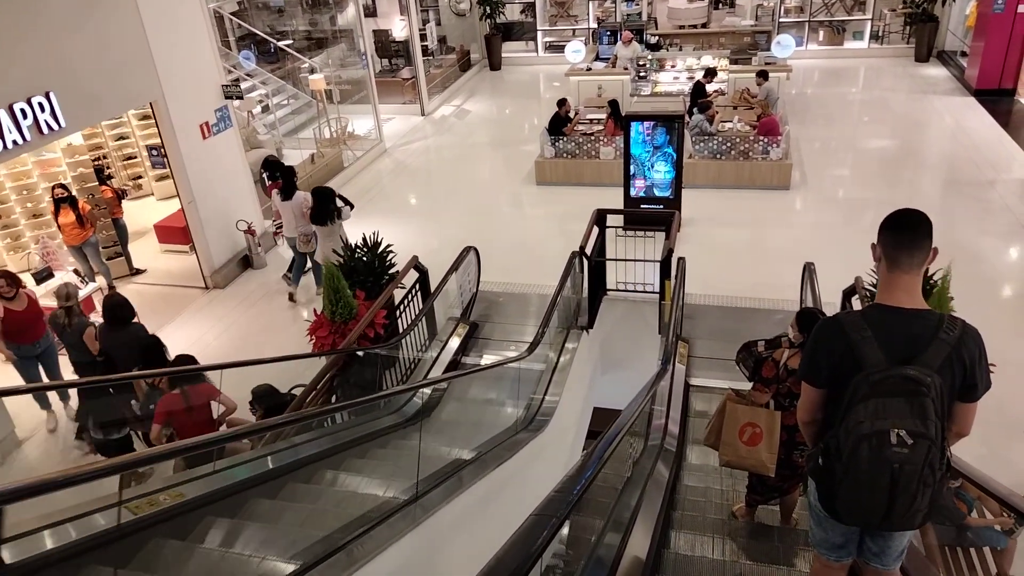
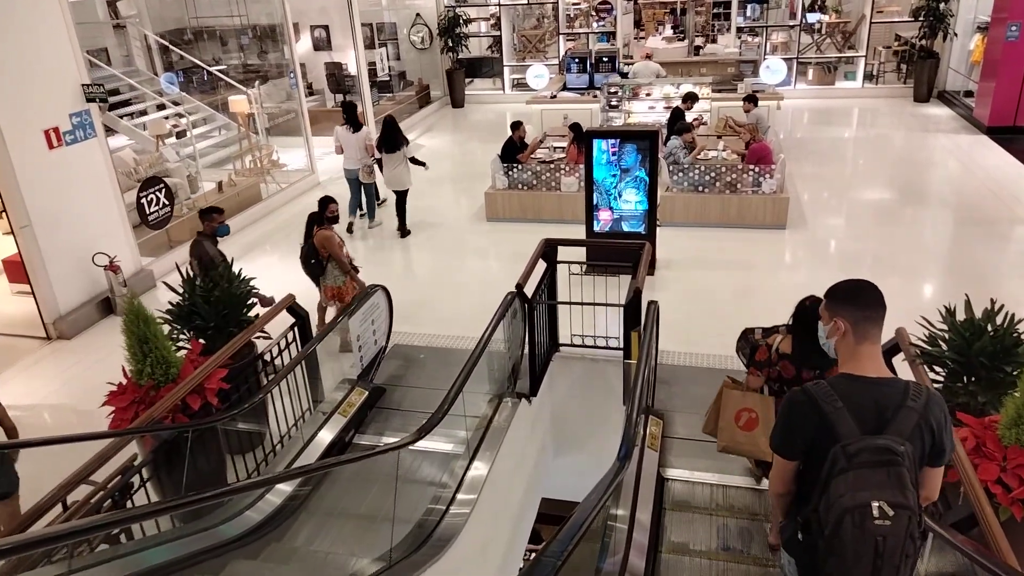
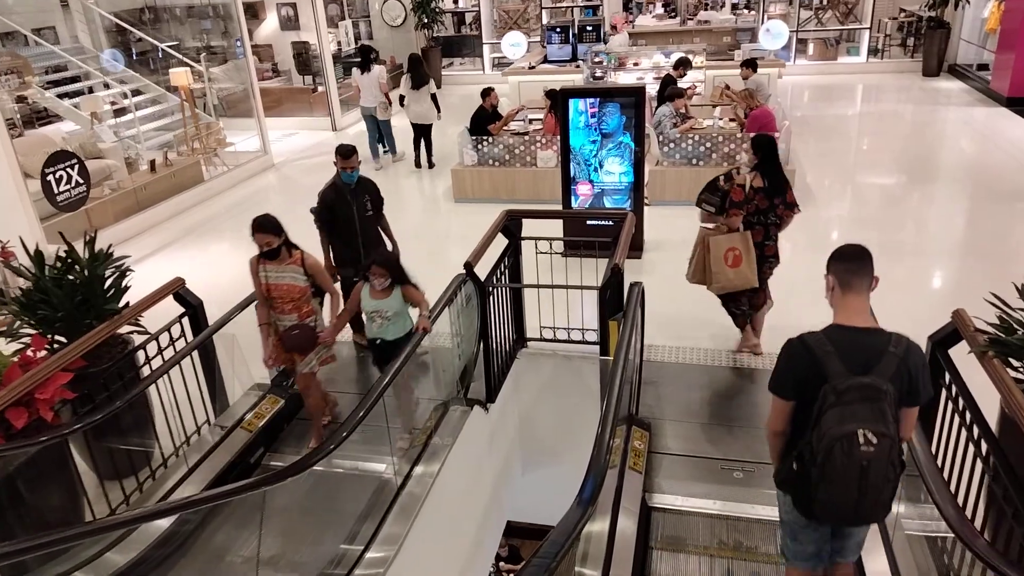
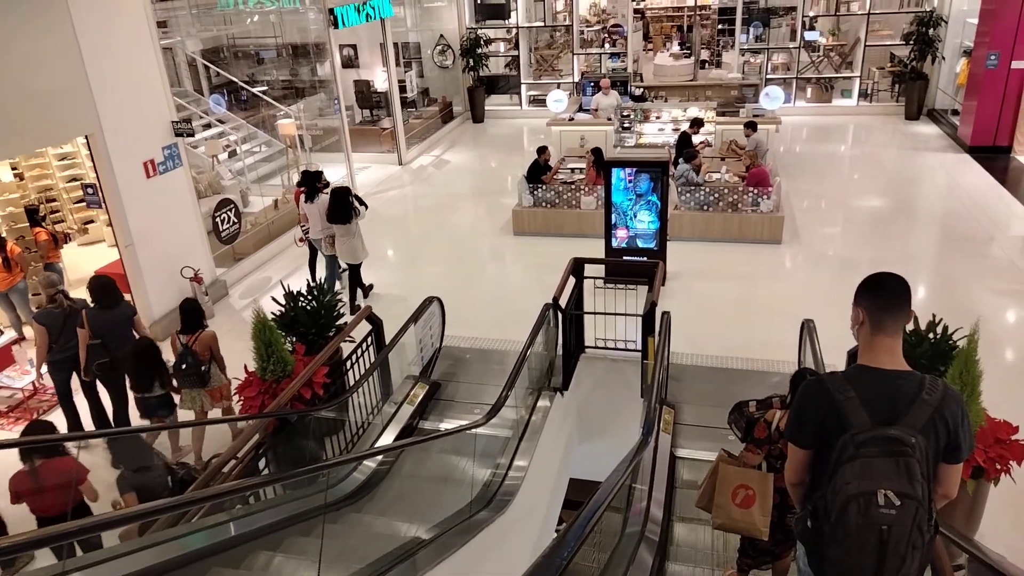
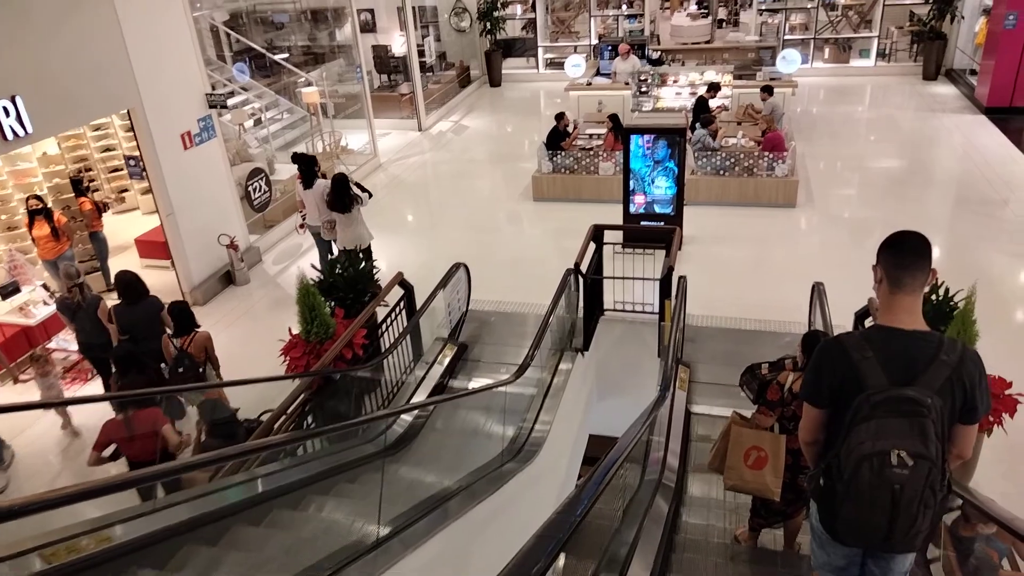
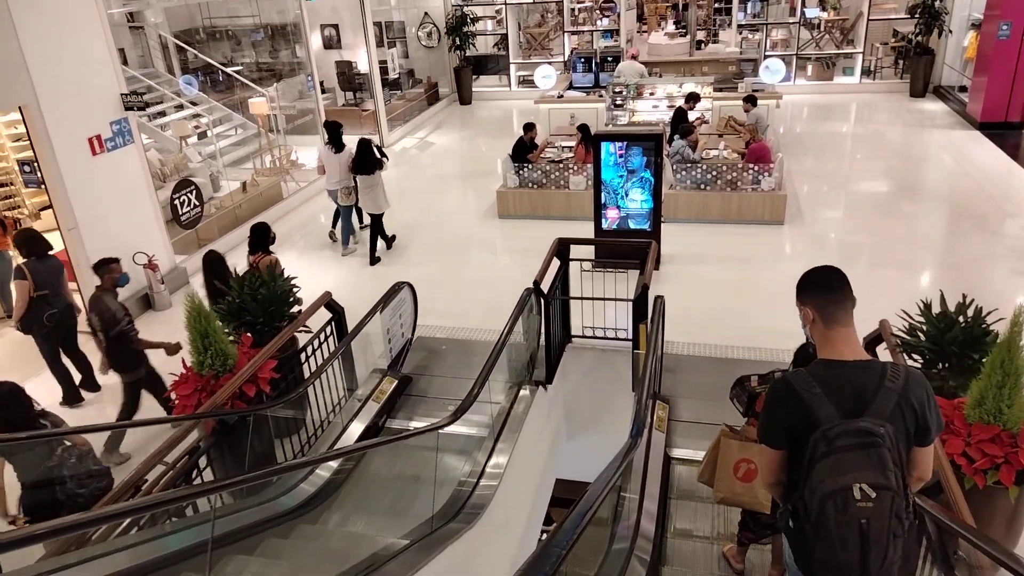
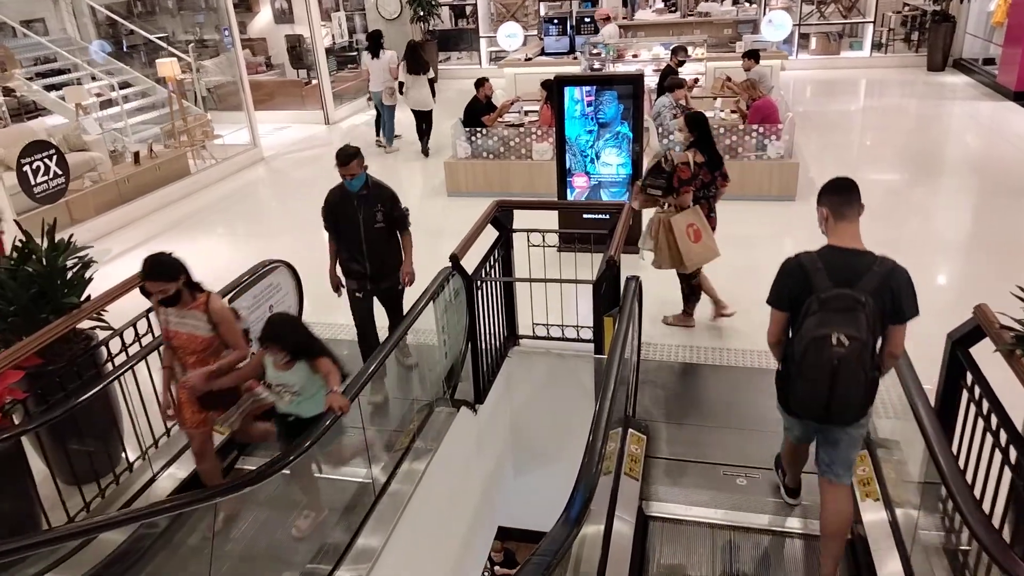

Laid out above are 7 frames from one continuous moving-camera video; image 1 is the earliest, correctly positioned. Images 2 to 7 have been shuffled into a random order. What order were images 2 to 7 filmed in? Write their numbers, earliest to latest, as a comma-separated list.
5, 4, 6, 2, 3, 7
